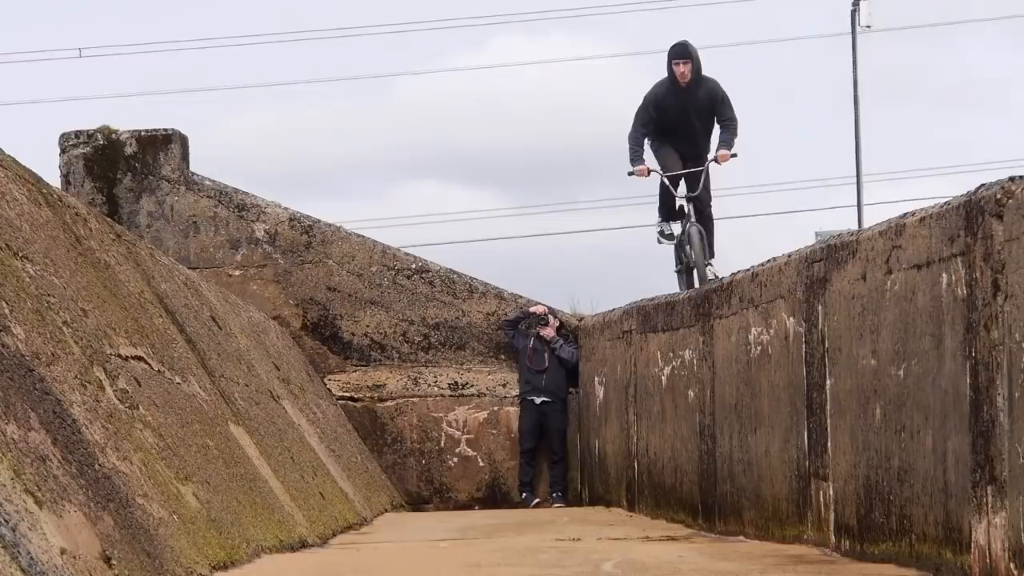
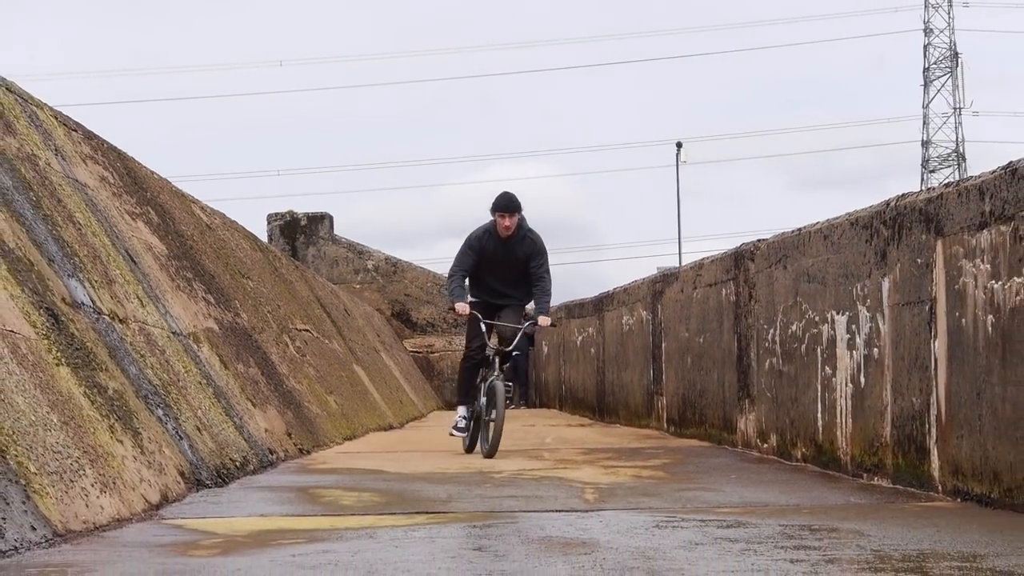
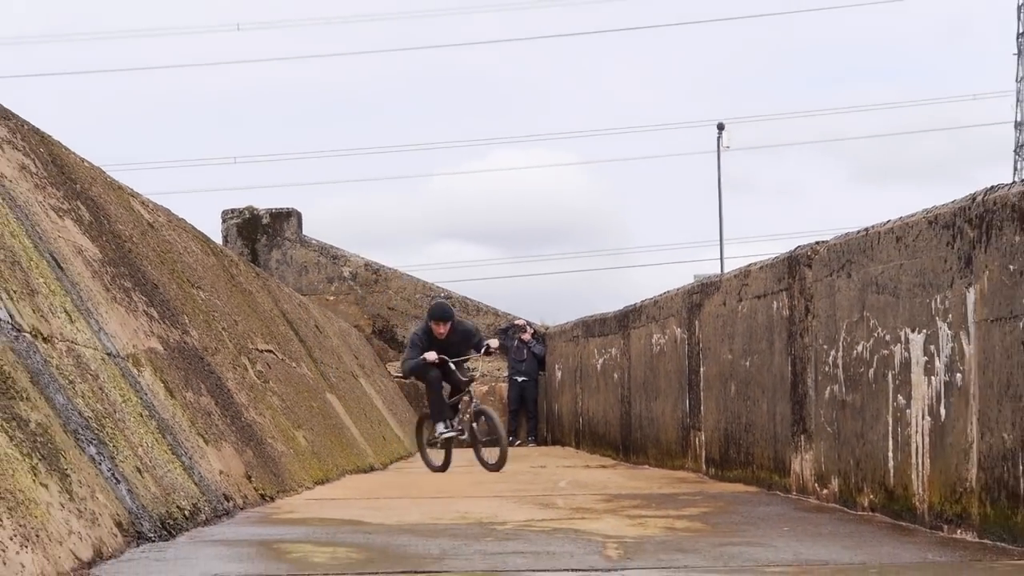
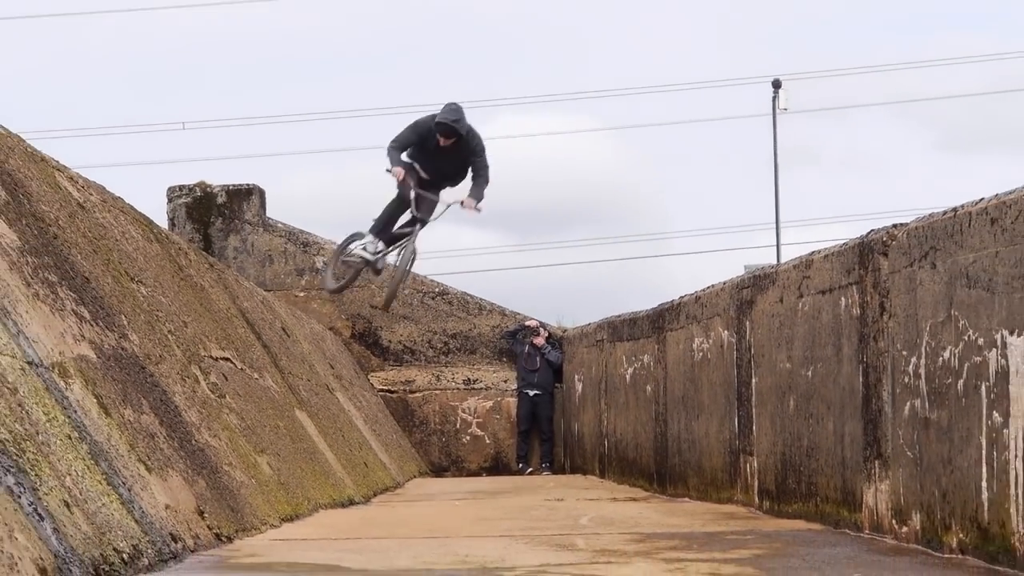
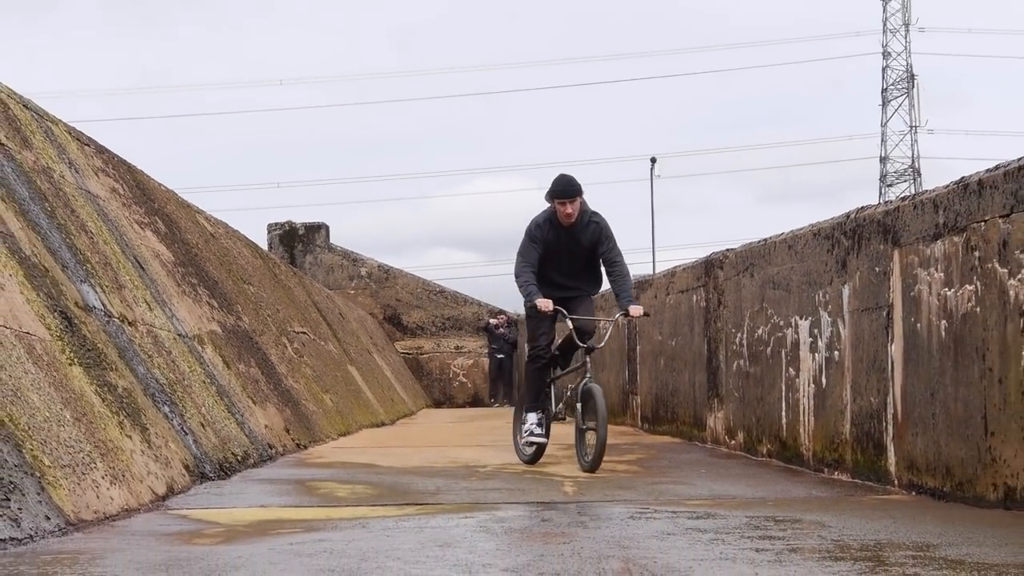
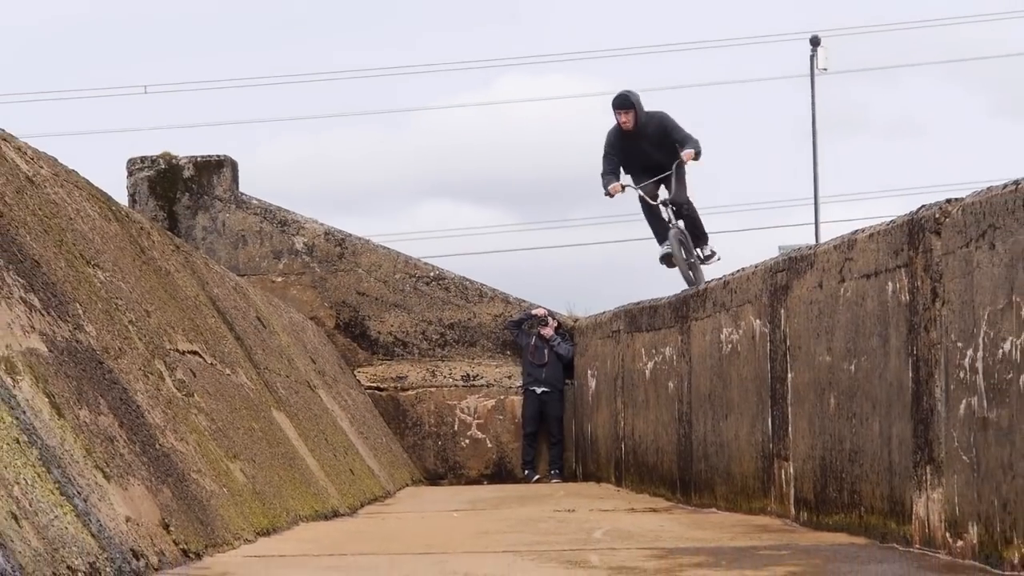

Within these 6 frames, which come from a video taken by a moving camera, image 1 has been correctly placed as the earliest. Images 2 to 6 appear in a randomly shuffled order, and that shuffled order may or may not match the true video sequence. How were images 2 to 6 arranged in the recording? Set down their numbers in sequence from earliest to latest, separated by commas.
6, 4, 3, 2, 5
